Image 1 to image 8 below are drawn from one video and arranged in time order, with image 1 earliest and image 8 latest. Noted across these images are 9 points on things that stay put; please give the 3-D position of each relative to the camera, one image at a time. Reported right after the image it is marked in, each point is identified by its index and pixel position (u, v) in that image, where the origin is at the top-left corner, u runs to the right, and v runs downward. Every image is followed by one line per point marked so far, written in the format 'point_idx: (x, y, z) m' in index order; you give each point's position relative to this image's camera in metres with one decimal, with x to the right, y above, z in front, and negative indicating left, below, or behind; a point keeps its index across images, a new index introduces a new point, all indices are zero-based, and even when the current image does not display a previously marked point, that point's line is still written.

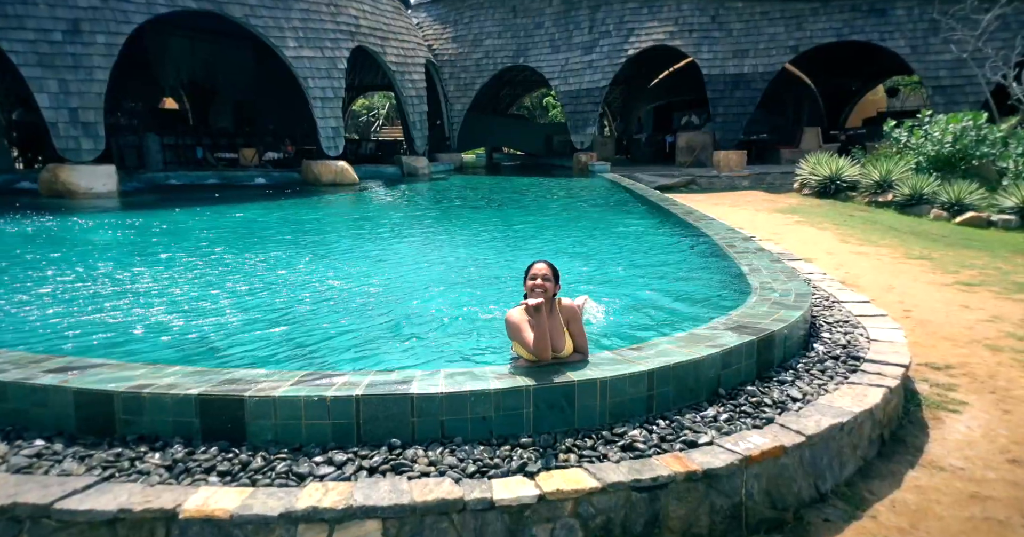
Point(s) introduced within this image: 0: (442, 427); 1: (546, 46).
0: (-0.3, -0.7, +2.3) m
1: (+0.9, +5.8, +14.2) m
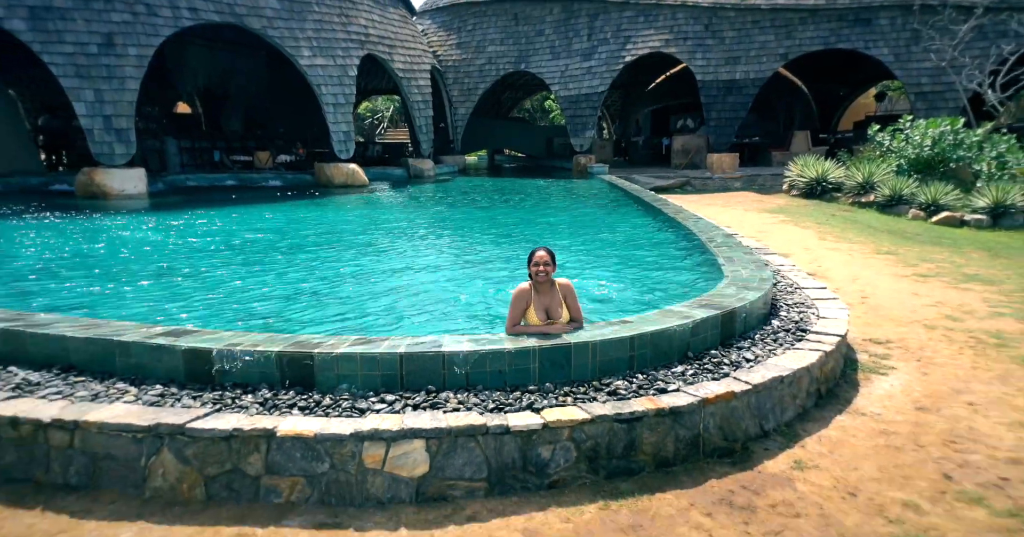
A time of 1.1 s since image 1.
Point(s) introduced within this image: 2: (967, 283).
0: (-0.3, -0.6, +3.0) m
1: (+0.9, +5.9, +14.8) m
2: (+4.6, -0.1, +5.6) m
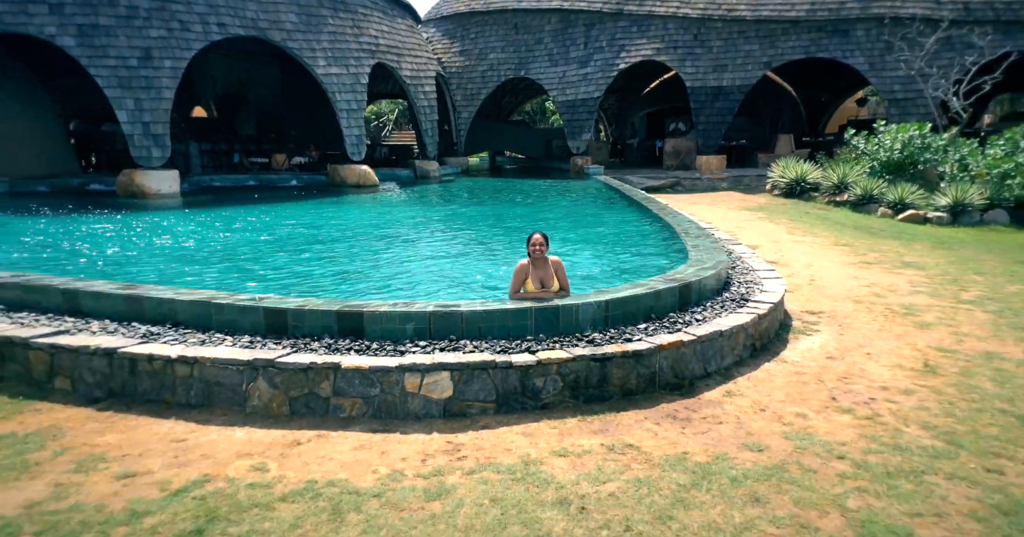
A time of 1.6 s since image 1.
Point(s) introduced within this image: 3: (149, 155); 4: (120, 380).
0: (-0.3, -0.4, +3.9) m
1: (+1.0, +6.0, +15.8) m
2: (+4.6, 0.0, +6.5) m
3: (-6.7, +2.0, +10.0) m
4: (-2.6, -0.7, +3.6) m
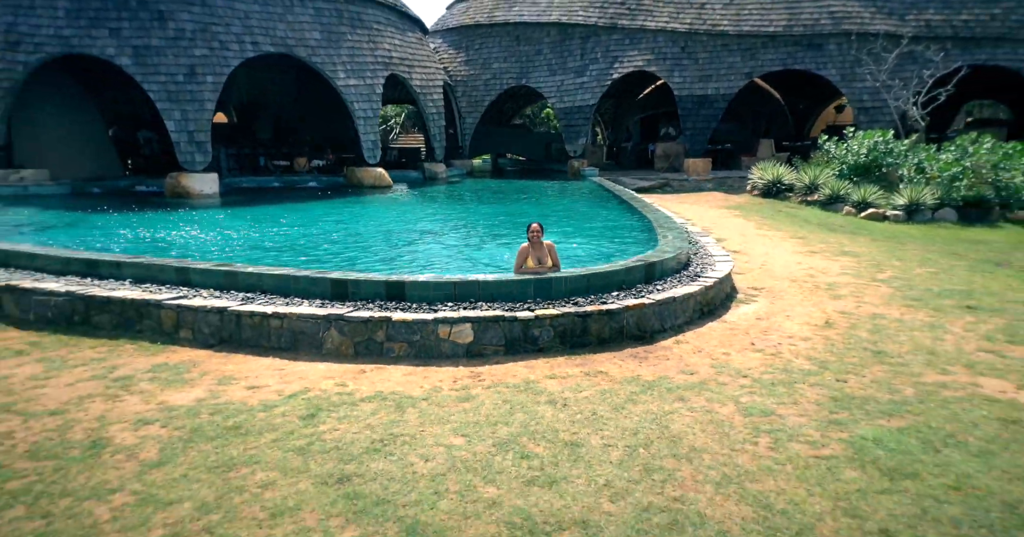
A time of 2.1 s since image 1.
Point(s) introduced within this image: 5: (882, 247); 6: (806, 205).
0: (-0.2, -0.3, +5.3) m
1: (+1.0, +6.2, +17.1) m
2: (+4.7, +0.2, +7.8) m
3: (-6.6, +2.2, +11.4) m
4: (-2.5, -0.5, +4.9) m
5: (+5.5, +0.3, +8.3) m
6: (+7.2, +1.5, +13.5) m
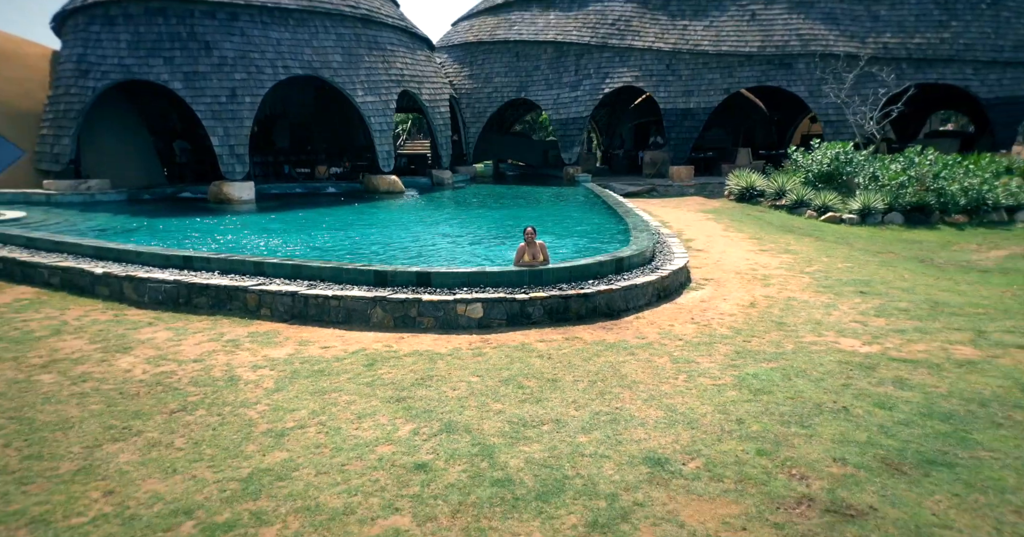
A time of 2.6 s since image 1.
0: (-0.2, -0.2, +6.9) m
1: (+1.0, +6.3, +18.8) m
2: (+4.7, +0.3, +9.5) m
3: (-6.6, +2.3, +13.0) m
4: (-2.5, -0.5, +6.6) m
5: (+5.5, +0.4, +9.9) m
6: (+7.2, +1.6, +15.2) m
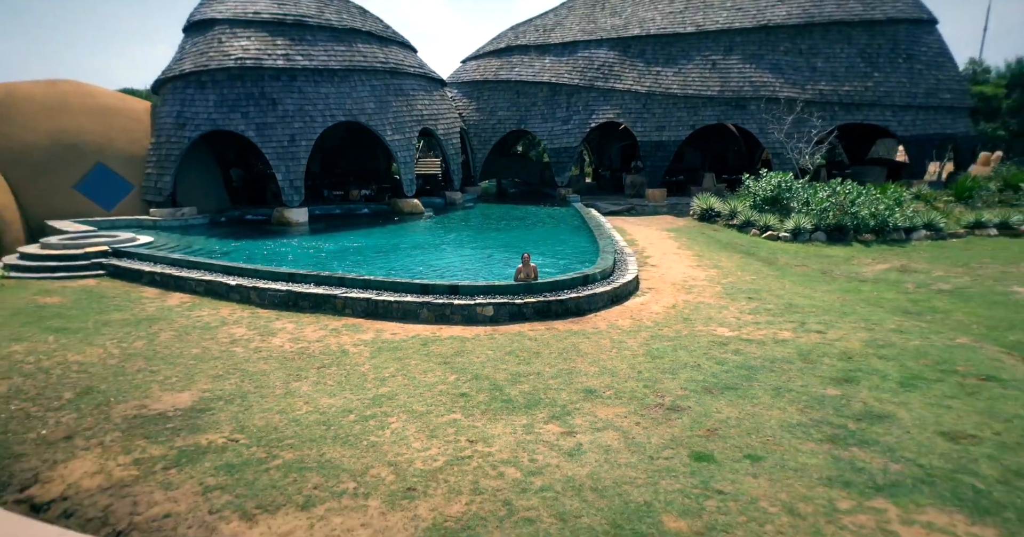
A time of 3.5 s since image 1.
0: (-0.2, -0.4, +10.2) m
1: (+1.1, +6.0, +22.1) m
2: (+4.7, 0.0, +12.8) m
3: (-6.6, +2.0, +16.4) m
4: (-2.5, -0.7, +9.9) m
5: (+5.6, +0.1, +13.2) m
6: (+7.3, +1.4, +18.5) m
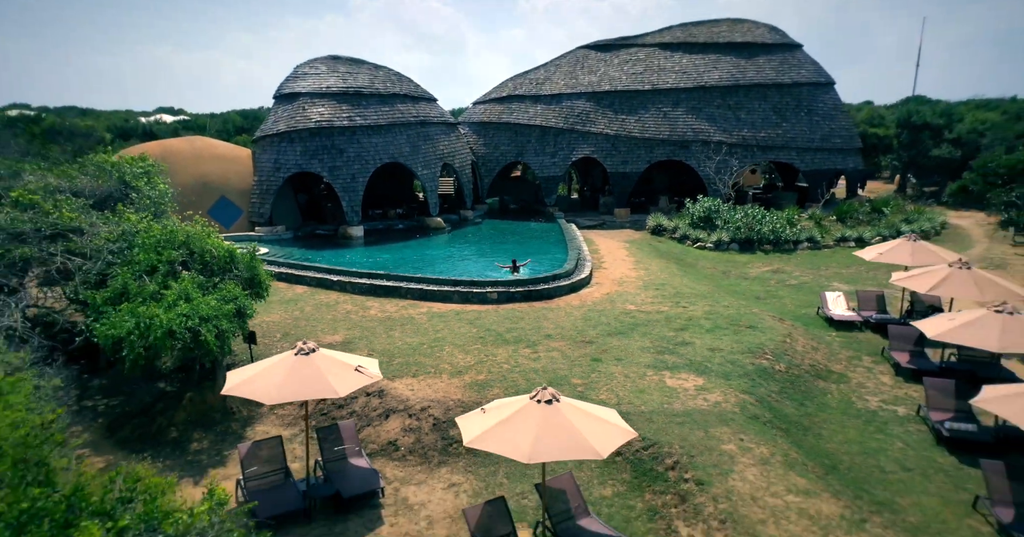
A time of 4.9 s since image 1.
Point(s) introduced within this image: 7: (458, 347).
0: (-0.3, -0.5, +16.4) m
1: (+1.0, +6.0, +28.3) m
2: (+4.6, 0.0, +19.0) m
3: (-6.6, +2.0, +22.6) m
4: (-2.6, -0.8, +16.1) m
5: (+5.5, +0.1, +19.4) m
6: (+7.2, +1.3, +24.6) m
7: (-1.2, -1.8, +12.5) m
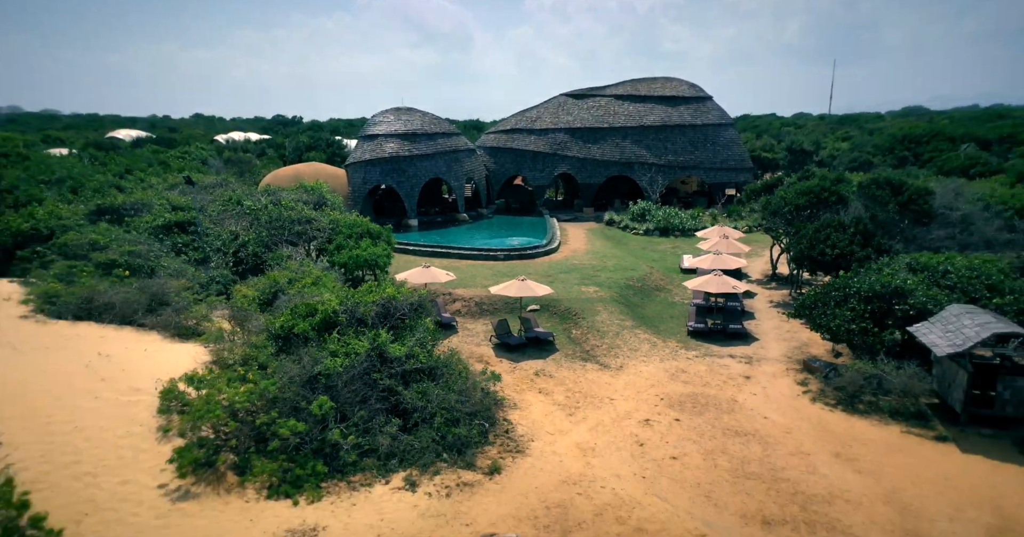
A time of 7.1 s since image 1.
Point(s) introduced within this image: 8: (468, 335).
0: (-0.3, +0.8, +28.4) m
1: (+1.2, +7.3, +40.2) m
2: (+4.6, +1.3, +30.9) m
3: (-6.6, +3.3, +34.6) m
4: (-2.6, +0.5, +28.1) m
5: (+5.5, +1.4, +31.3) m
6: (+7.3, +2.6, +36.5) m
7: (-1.3, -0.5, +24.5) m
8: (-1.5, -2.4, +19.5) m
